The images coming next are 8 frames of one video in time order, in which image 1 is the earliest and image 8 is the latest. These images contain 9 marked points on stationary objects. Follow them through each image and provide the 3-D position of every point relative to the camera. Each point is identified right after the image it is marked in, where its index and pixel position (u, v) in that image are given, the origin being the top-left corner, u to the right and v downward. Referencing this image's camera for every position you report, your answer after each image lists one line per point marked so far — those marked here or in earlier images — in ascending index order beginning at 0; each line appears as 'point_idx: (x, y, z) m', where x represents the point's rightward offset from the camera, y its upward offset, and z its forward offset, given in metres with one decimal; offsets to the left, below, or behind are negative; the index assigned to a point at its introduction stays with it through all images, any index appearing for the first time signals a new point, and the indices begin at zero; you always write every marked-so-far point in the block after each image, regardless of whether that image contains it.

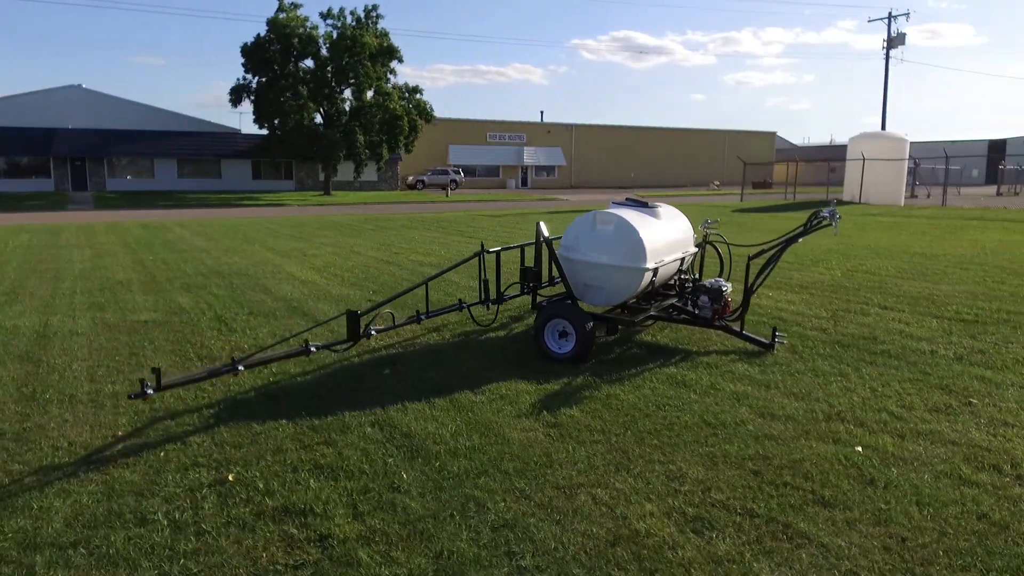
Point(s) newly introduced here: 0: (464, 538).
0: (-0.2, -1.2, +3.4) m
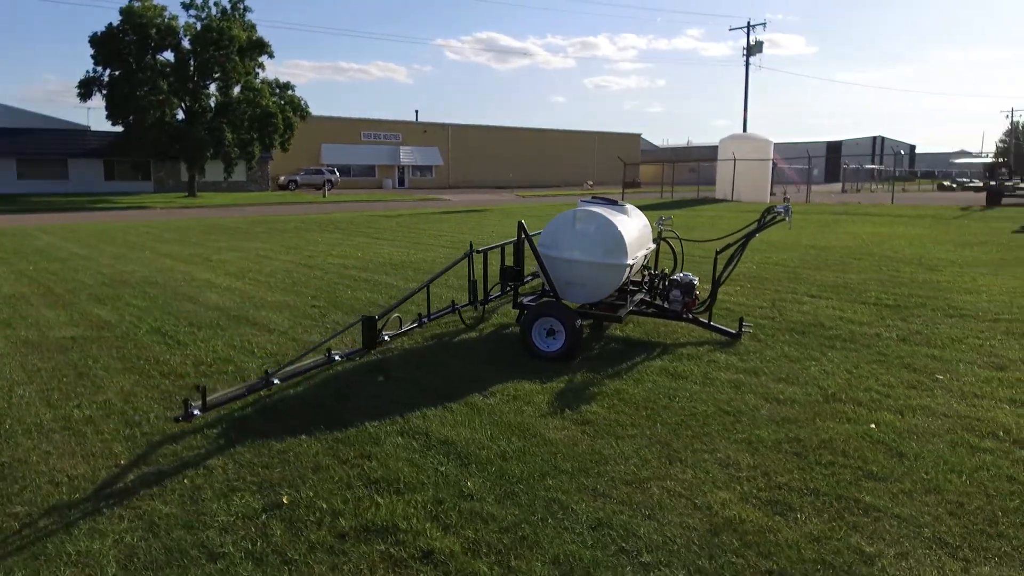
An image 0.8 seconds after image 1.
0: (+0.3, -1.2, +3.4) m
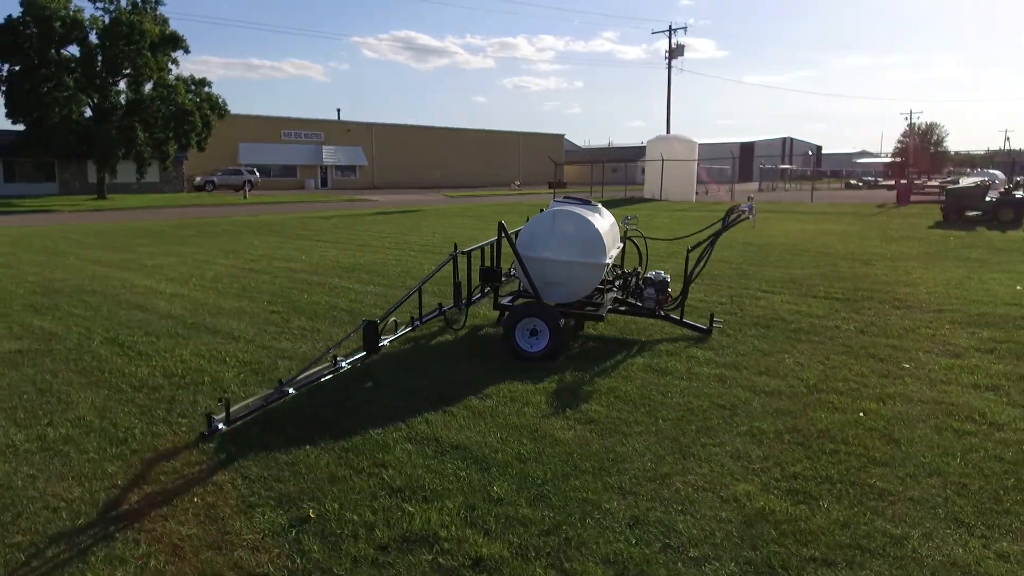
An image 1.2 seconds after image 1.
0: (+0.5, -1.2, +3.4) m
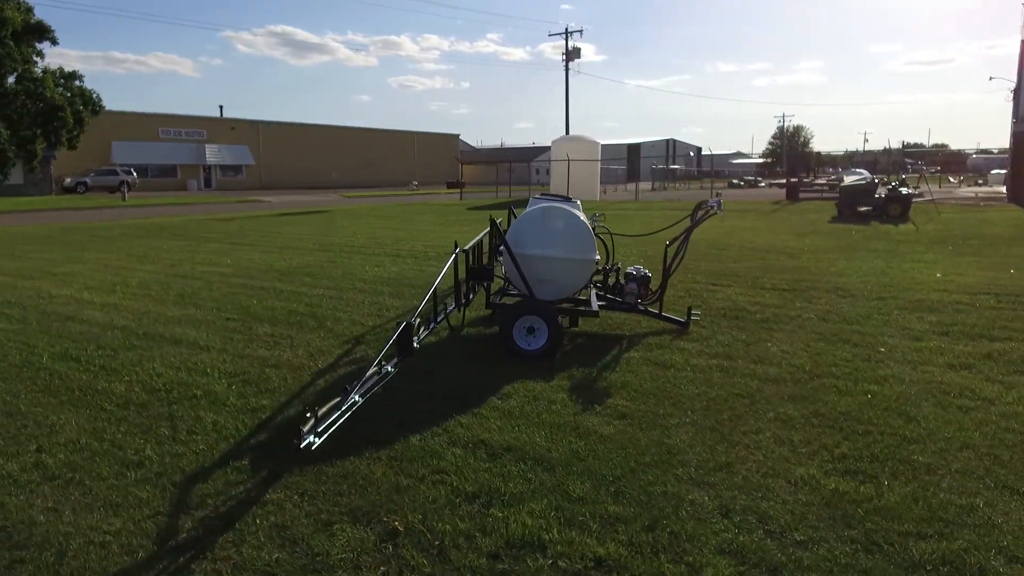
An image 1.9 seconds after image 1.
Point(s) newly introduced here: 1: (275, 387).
0: (+1.0, -1.1, +3.4) m
1: (-1.8, -0.8, +5.7) m
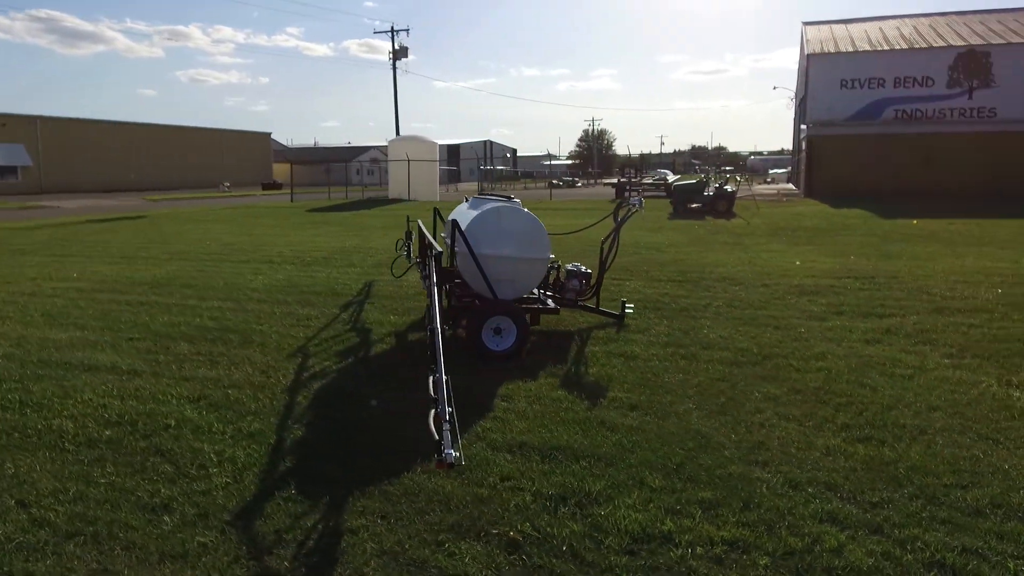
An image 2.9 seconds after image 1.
0: (+1.5, -1.1, +3.7) m
1: (-1.8, -0.9, +5.2) m
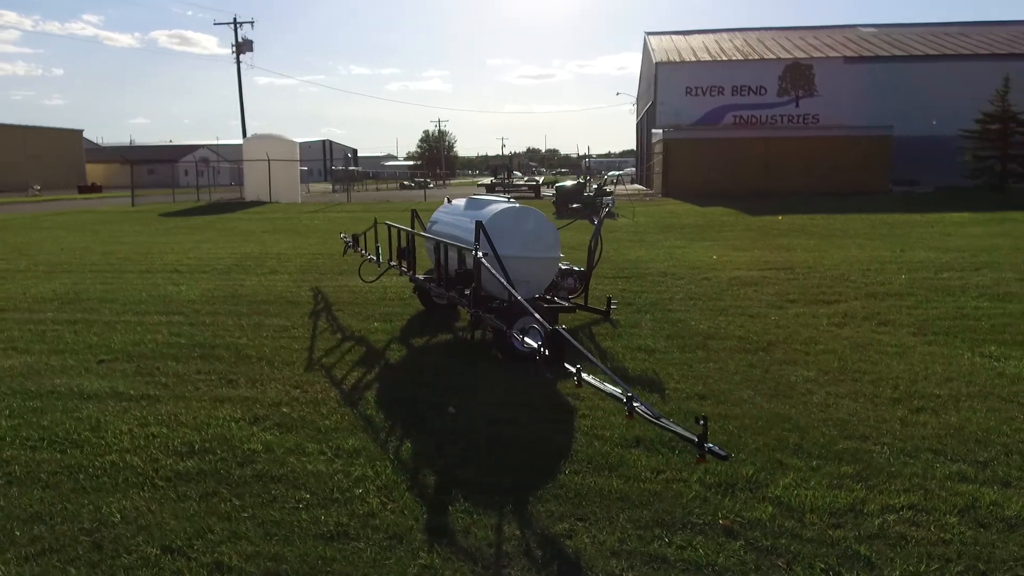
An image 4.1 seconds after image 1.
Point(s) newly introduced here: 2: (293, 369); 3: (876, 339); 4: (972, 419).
0: (+2.3, -1.0, +4.2) m
1: (-1.2, -0.9, +4.9) m
2: (-1.9, -0.7, +6.4) m
3: (+3.6, -0.5, +7.2) m
4: (+3.1, -0.9, +4.9) m
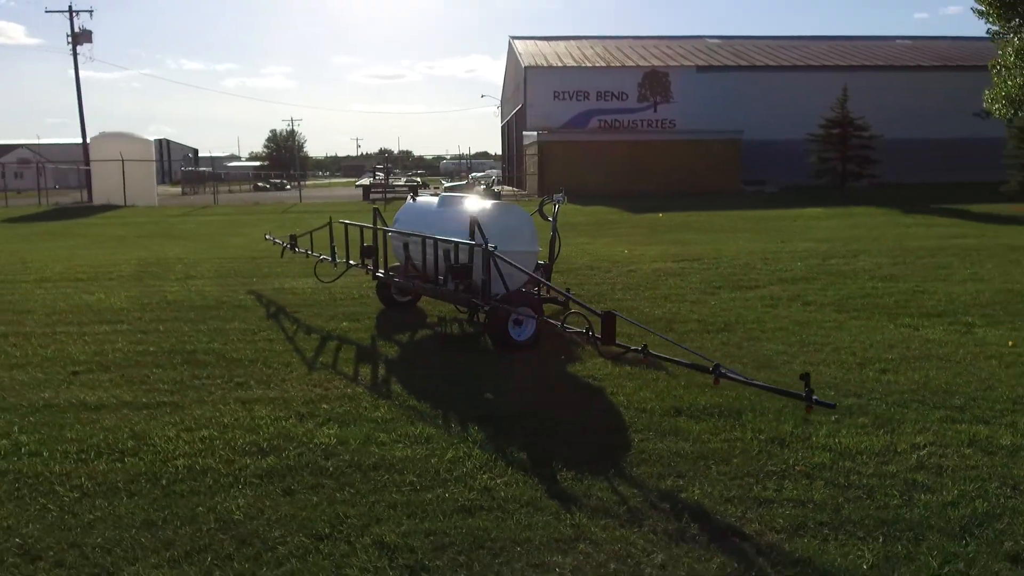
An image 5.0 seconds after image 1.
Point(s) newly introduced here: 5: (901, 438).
0: (+2.8, -0.8, +5.0) m
1: (-0.9, -0.9, +5.0) m
2: (-1.9, -0.7, +6.3) m
3: (+3.3, -0.3, +8.2) m
4: (+3.3, -0.7, +5.9) m
5: (+2.4, -0.9, +4.5) m
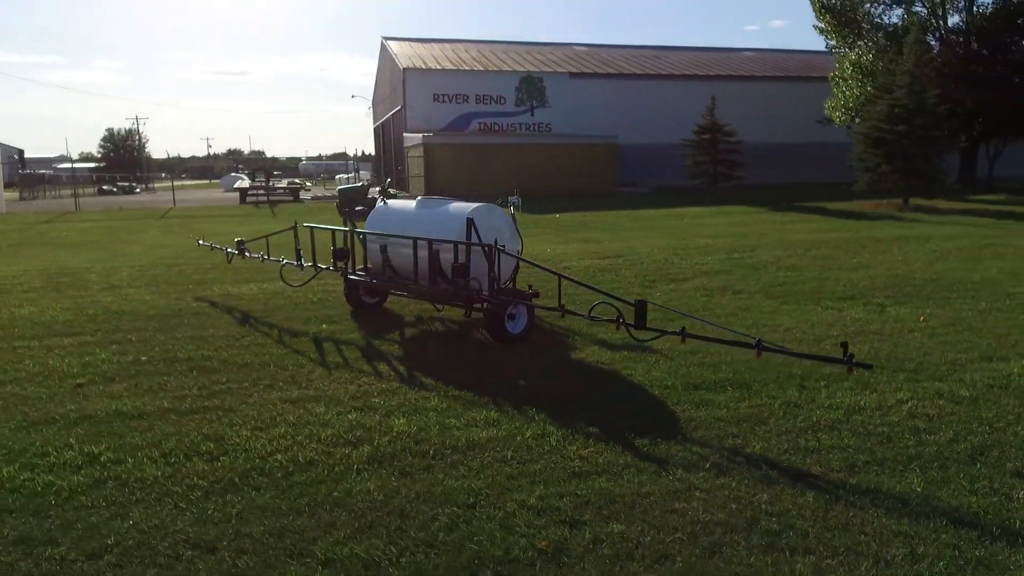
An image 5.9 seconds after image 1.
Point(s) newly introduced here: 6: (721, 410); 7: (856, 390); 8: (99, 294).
0: (+3.0, -0.7, +6.0) m
1: (-0.5, -0.9, +5.3) m
2: (-1.7, -0.7, +6.4) m
3: (+3.0, -0.2, +9.2) m
4: (+3.4, -0.6, +7.0) m
5: (+2.7, -0.8, +5.4) m
6: (+1.4, -0.9, +5.2) m
7: (+2.6, -0.8, +5.6) m
8: (-5.8, -0.1, +10.4) m
